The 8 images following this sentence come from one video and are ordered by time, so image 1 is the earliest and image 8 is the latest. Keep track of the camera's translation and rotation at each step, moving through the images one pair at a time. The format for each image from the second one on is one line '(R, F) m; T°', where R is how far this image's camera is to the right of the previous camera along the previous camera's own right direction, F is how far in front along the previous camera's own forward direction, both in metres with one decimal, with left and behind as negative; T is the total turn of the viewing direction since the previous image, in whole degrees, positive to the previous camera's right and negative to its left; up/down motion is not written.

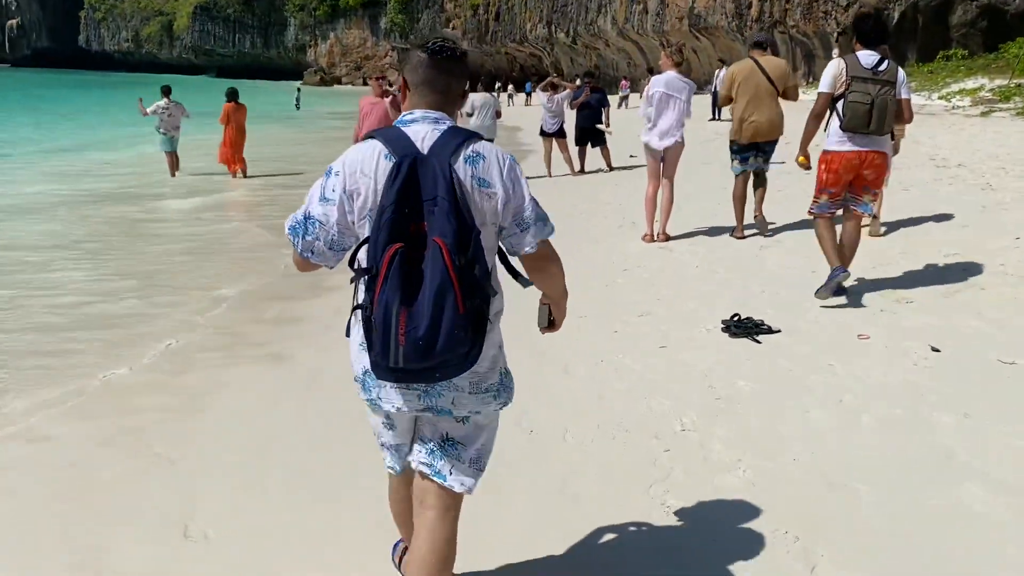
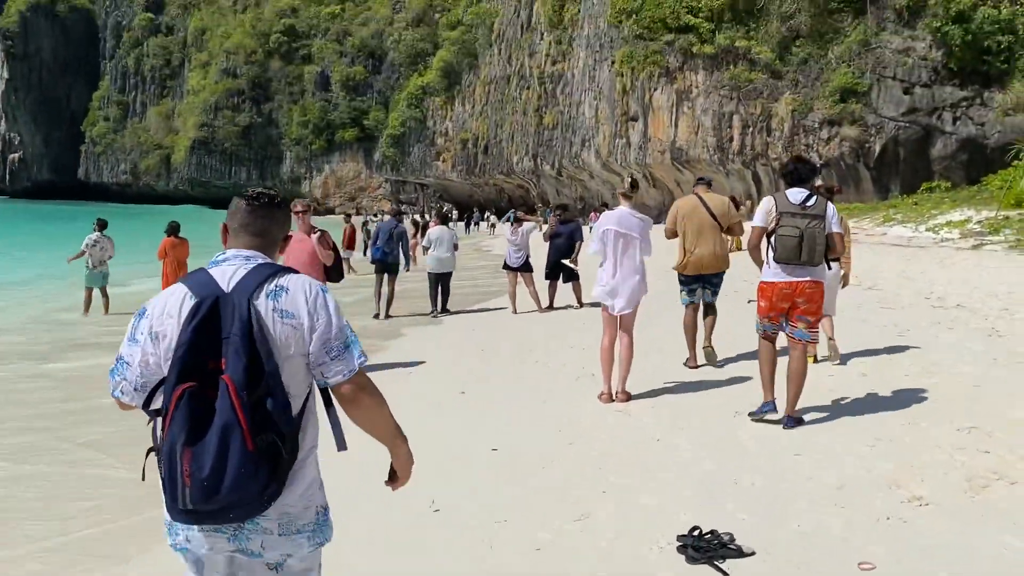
(+0.3, +0.8) m; 0°
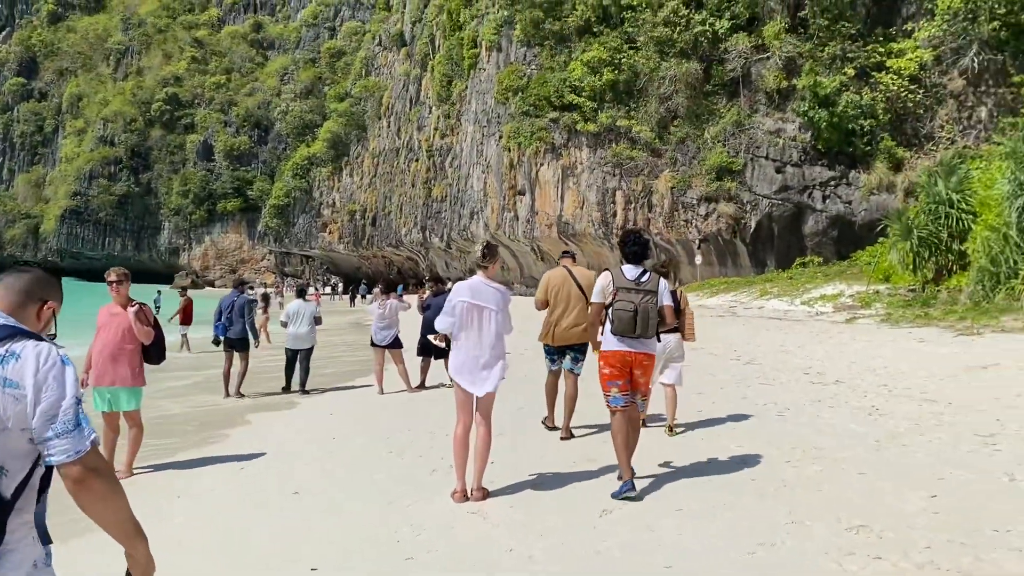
(+0.2, +0.5) m; +7°
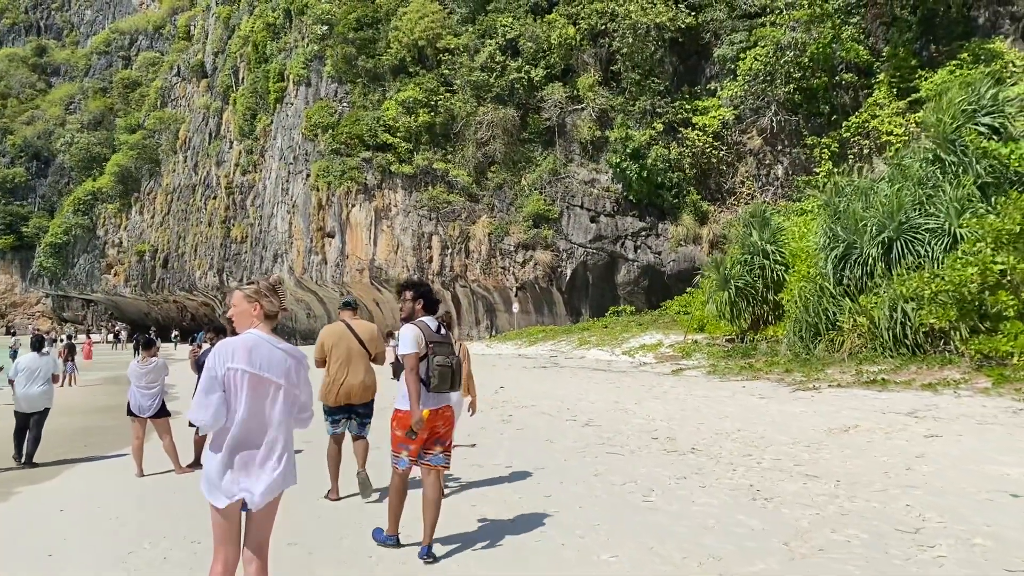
(+0.1, +1.2) m; +12°
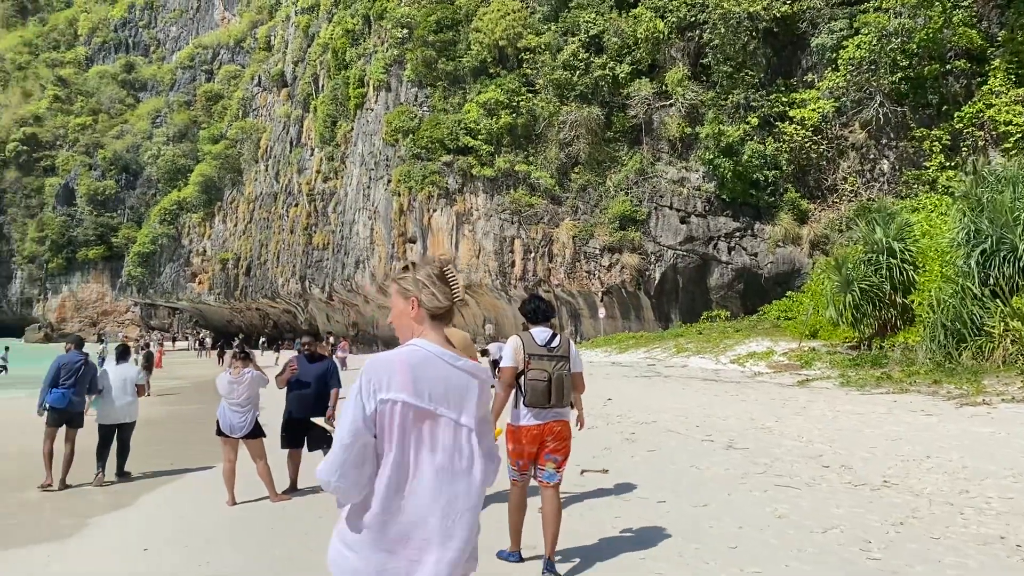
(-0.4, +0.8) m; -5°
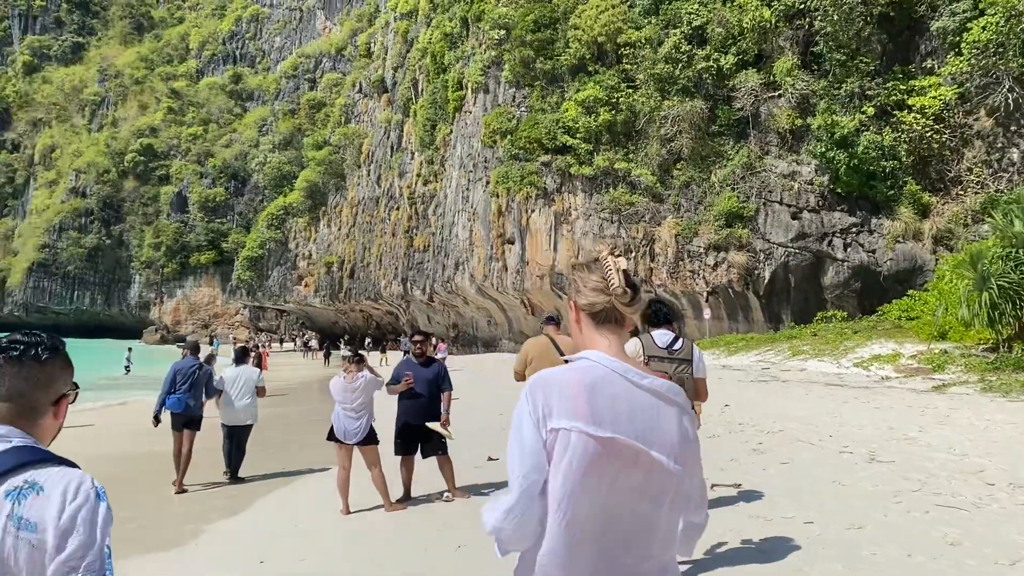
(-0.2, +0.3) m; -6°
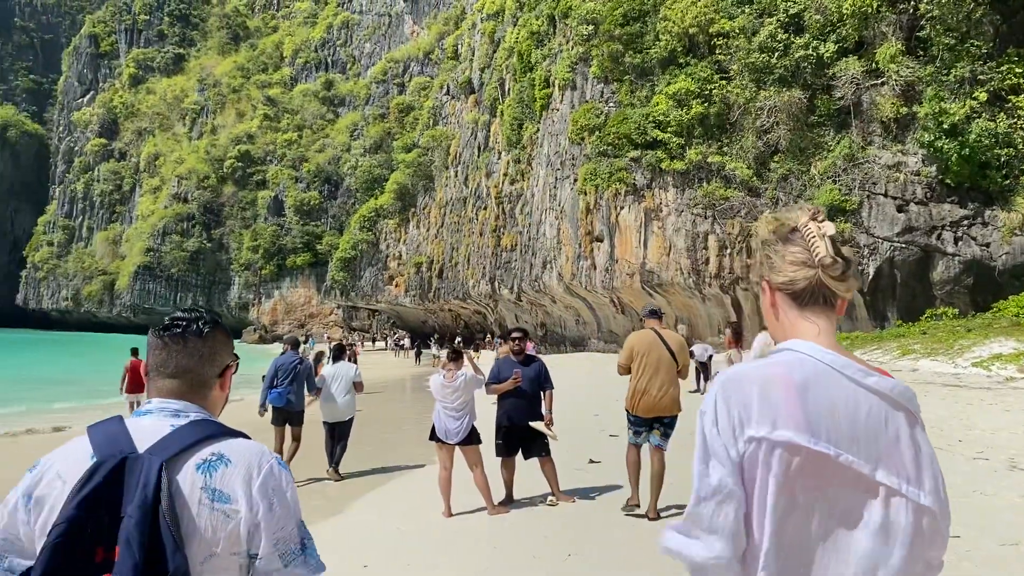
(-0.1, +0.2) m; -6°
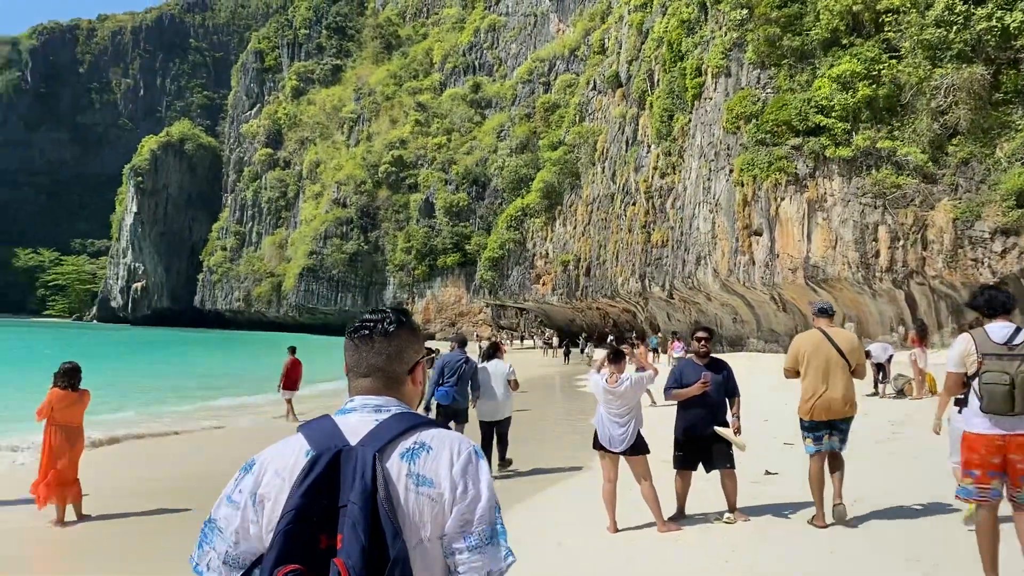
(-0.1, +0.4) m; -10°
